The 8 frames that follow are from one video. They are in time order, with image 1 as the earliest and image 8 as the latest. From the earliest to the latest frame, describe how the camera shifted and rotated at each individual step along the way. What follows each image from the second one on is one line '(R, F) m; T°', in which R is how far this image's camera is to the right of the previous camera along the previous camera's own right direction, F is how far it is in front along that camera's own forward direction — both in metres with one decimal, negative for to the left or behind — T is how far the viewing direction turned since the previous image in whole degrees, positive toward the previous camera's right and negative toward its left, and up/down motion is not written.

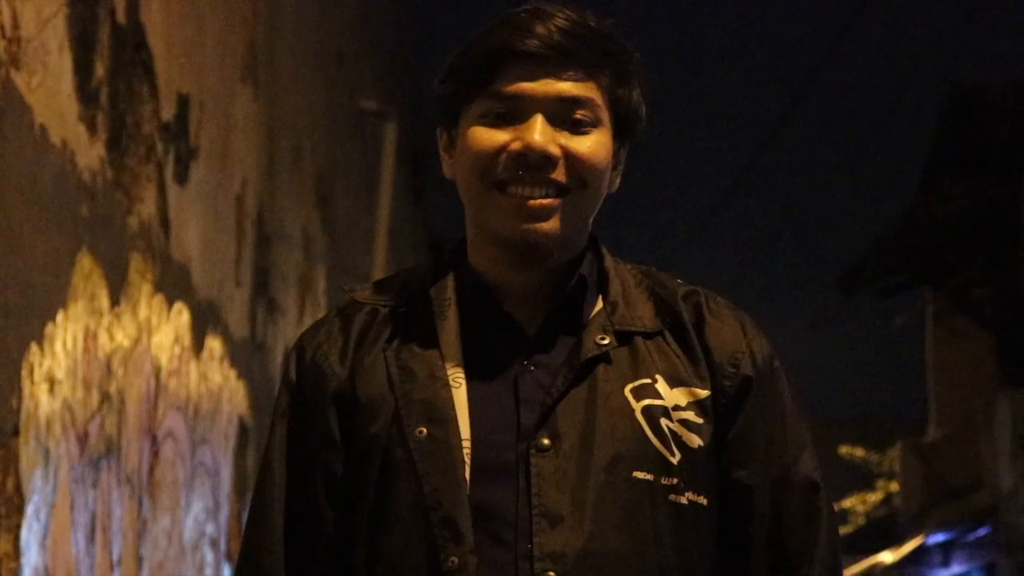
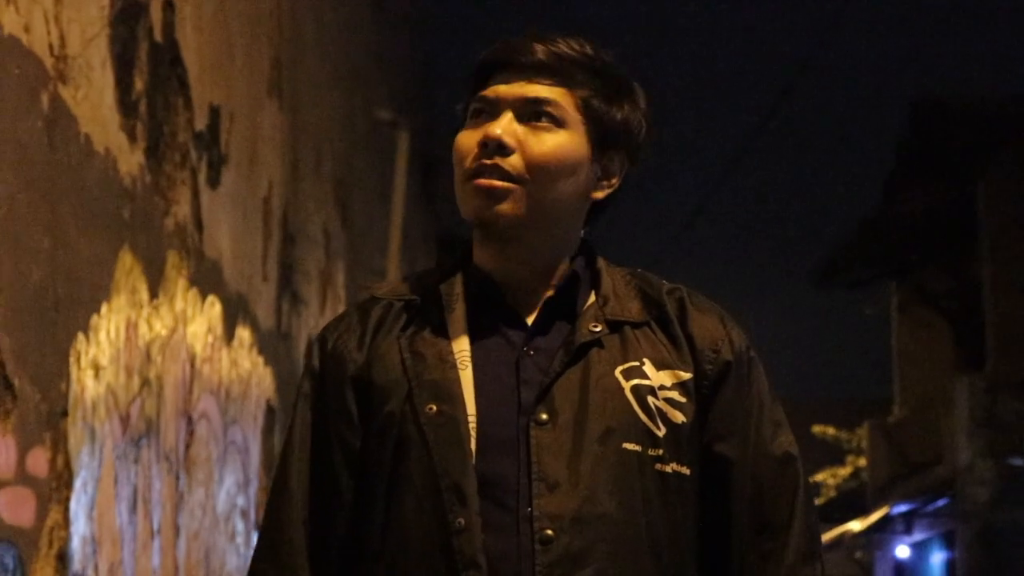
(0.0, -0.2) m; -1°
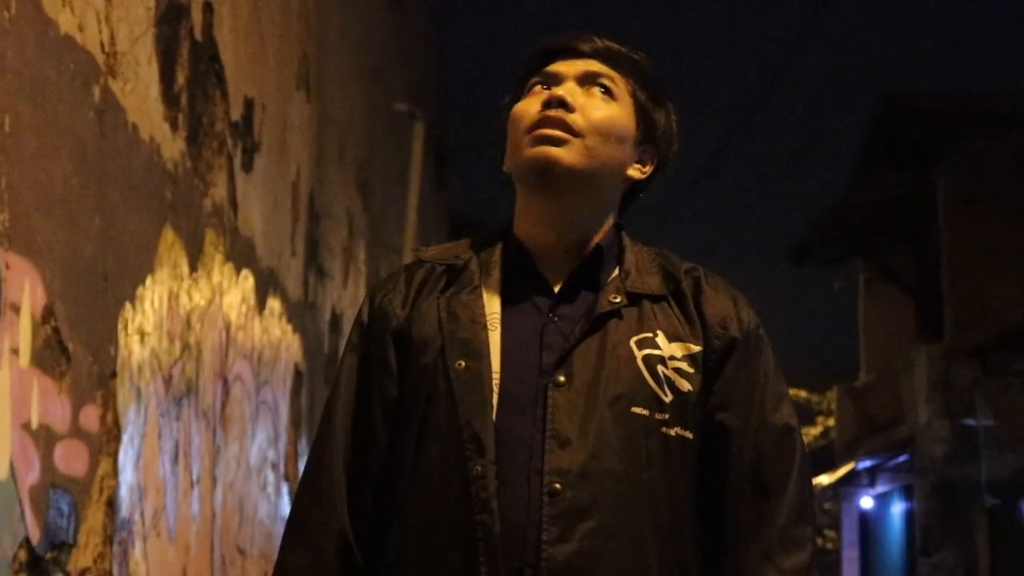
(0.0, -0.2) m; 0°
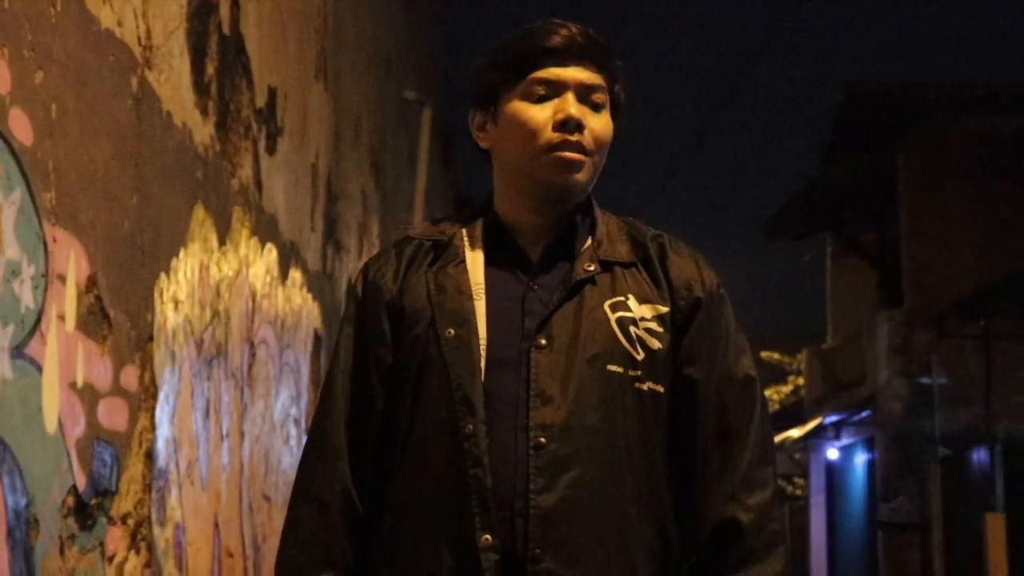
(0.0, -0.2) m; 0°
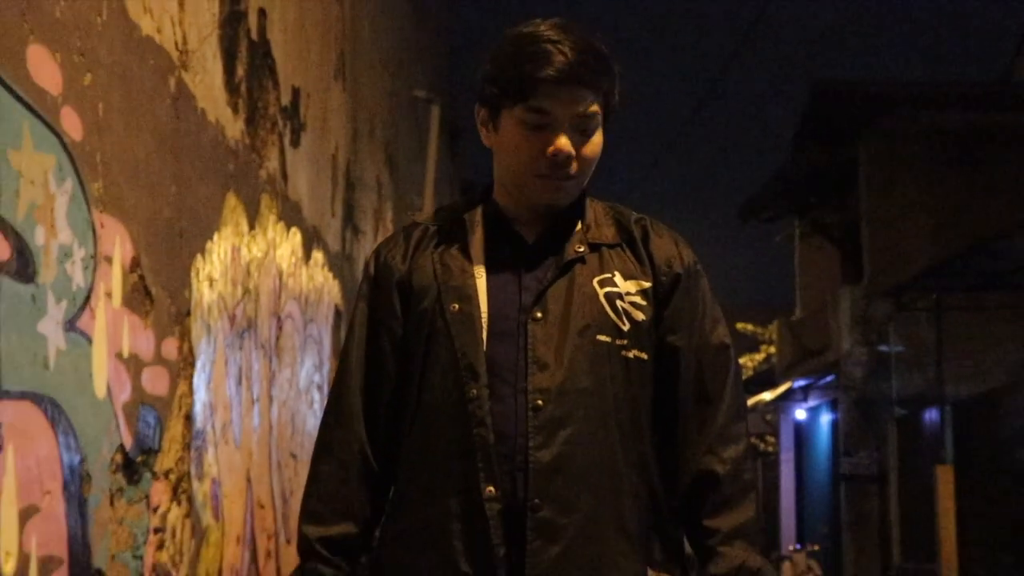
(0.0, -0.3) m; 0°
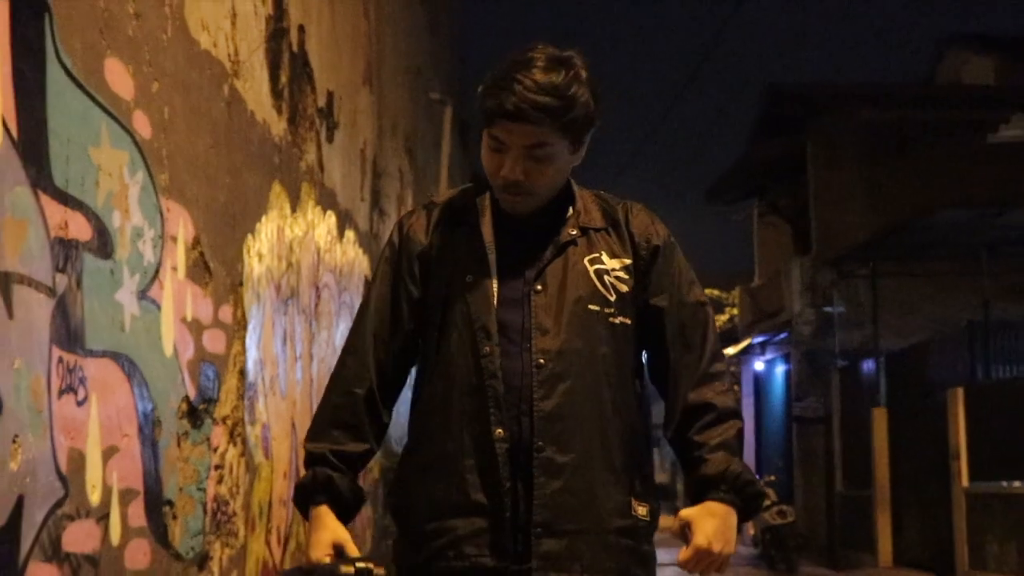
(0.0, -0.5) m; 0°
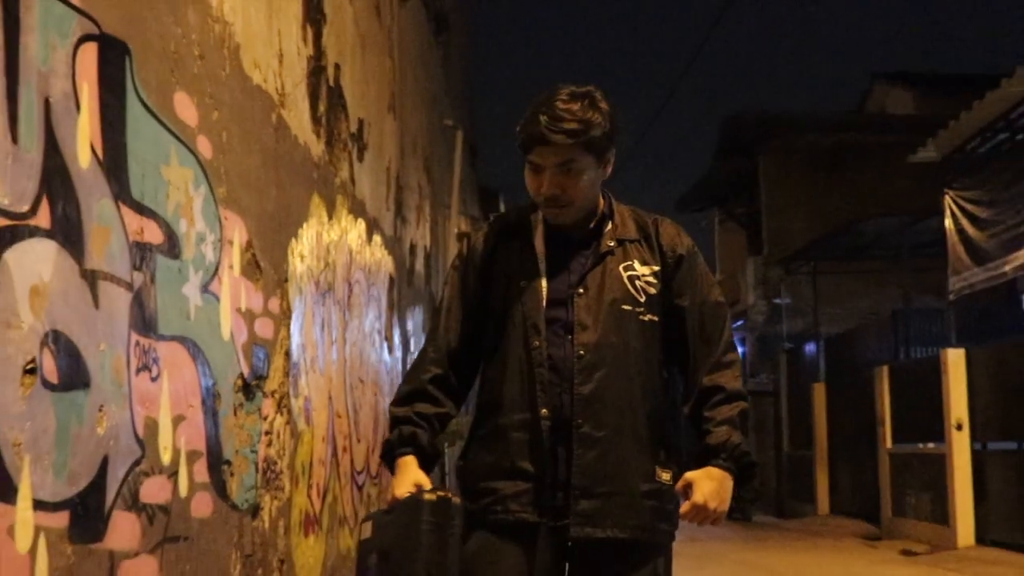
(0.0, -0.6) m; 0°
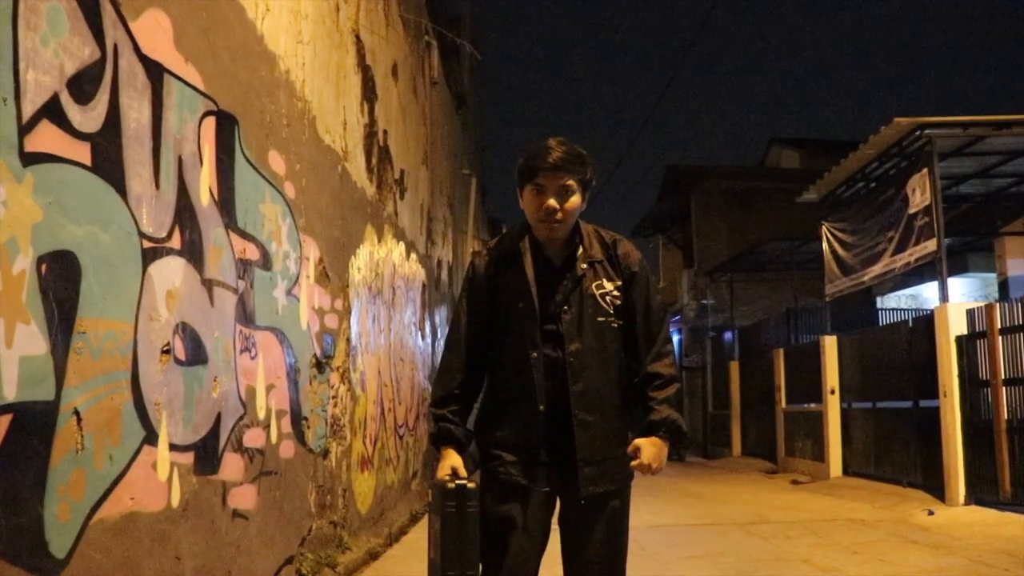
(0.0, -1.4) m; 0°
